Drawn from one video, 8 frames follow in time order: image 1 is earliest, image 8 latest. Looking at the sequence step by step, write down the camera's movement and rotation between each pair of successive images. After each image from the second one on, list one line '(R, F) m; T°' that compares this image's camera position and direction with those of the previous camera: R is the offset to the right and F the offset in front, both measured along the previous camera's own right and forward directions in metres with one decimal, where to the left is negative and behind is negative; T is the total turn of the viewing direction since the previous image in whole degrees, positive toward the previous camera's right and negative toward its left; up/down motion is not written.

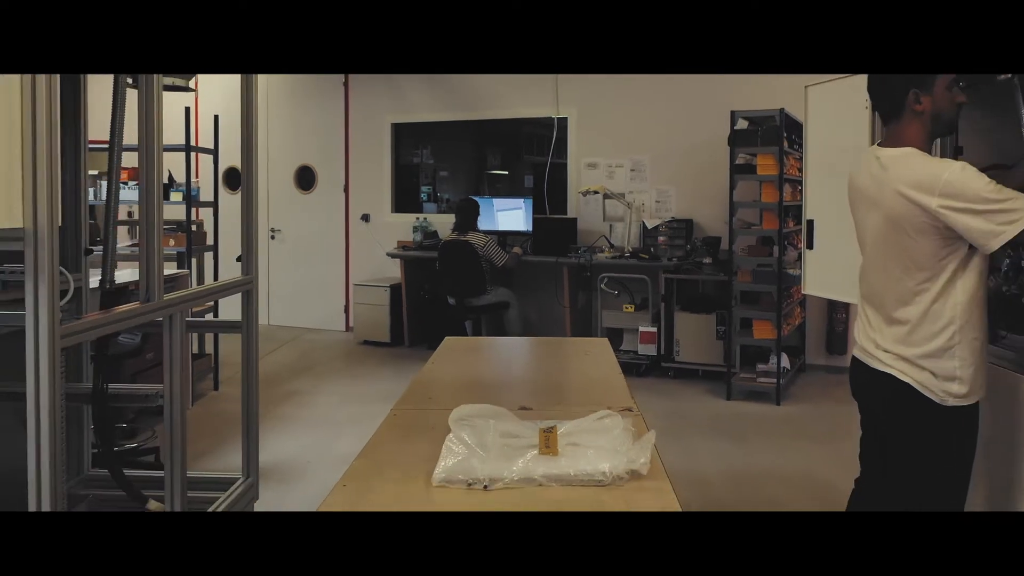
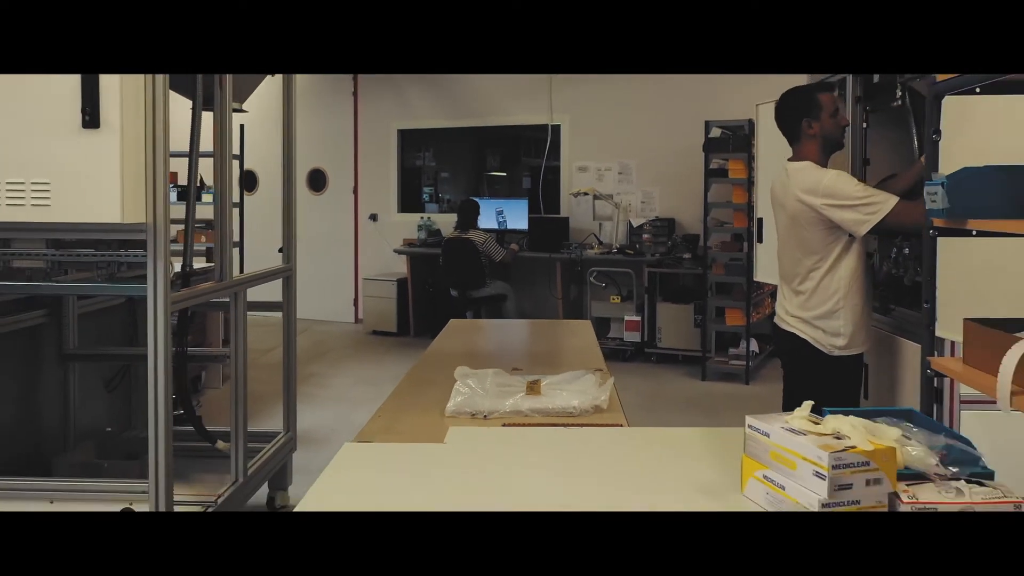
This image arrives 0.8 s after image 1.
(0.0, -0.6) m; 0°
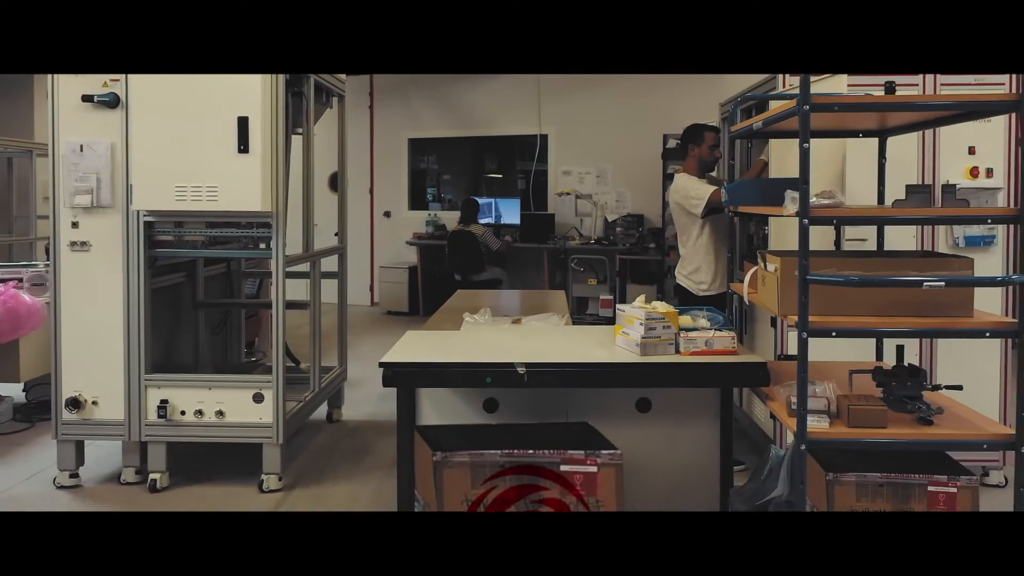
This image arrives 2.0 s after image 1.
(0.0, -1.2) m; 0°
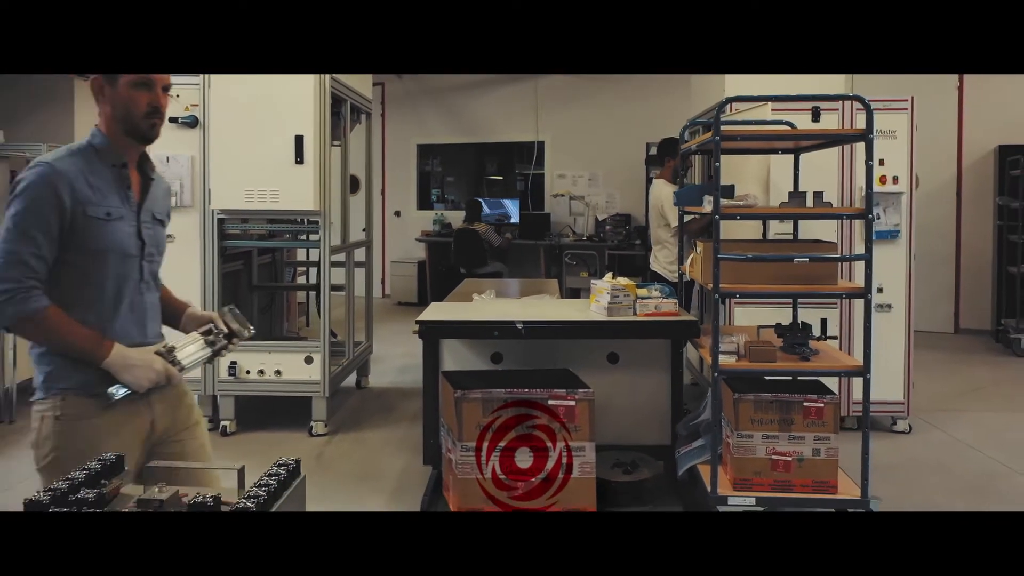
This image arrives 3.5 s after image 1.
(0.0, -0.8) m; 0°
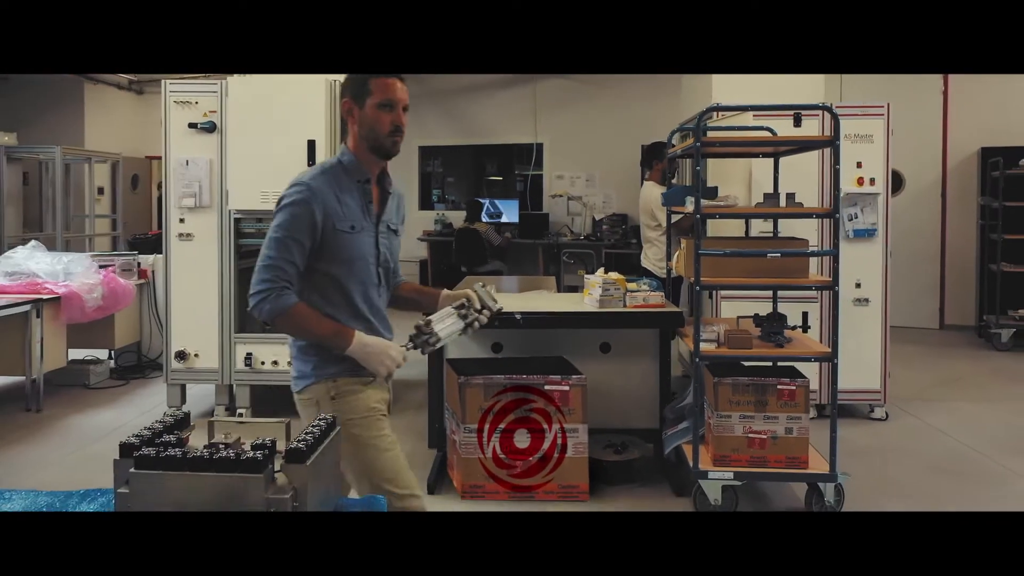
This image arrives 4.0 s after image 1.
(0.0, -0.3) m; 0°
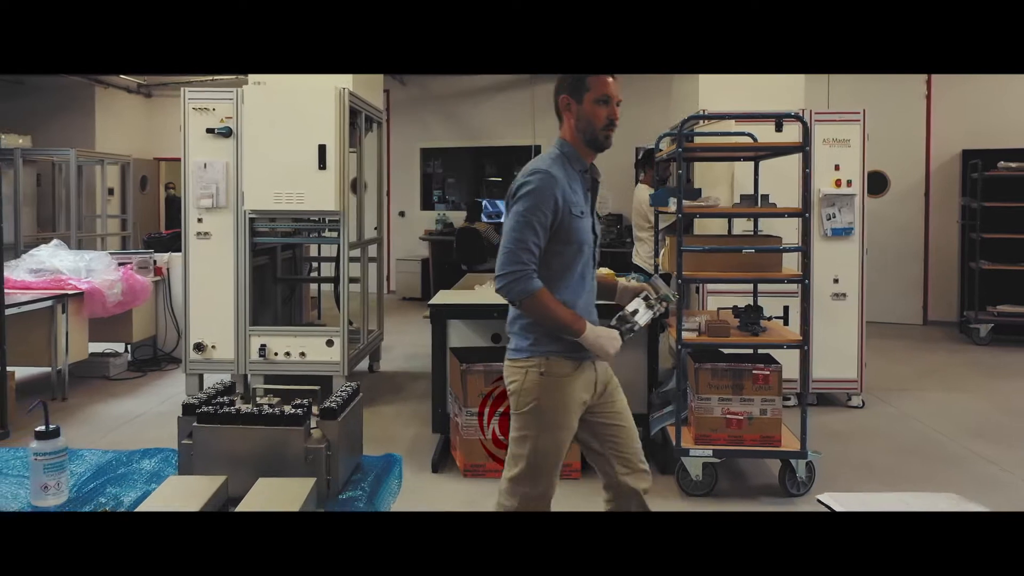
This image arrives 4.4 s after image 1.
(0.0, -0.3) m; 0°
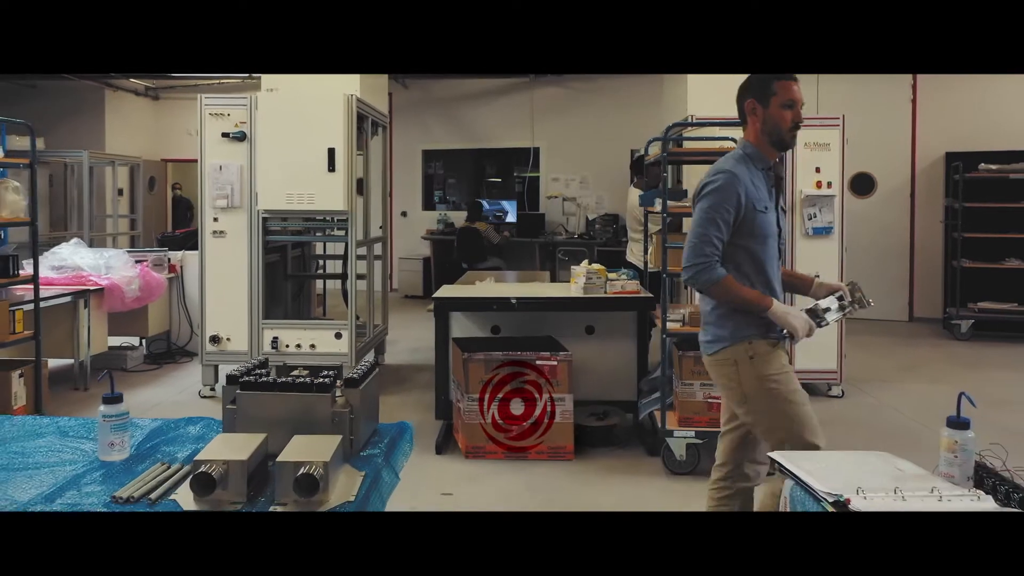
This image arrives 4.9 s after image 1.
(0.0, -0.3) m; 0°
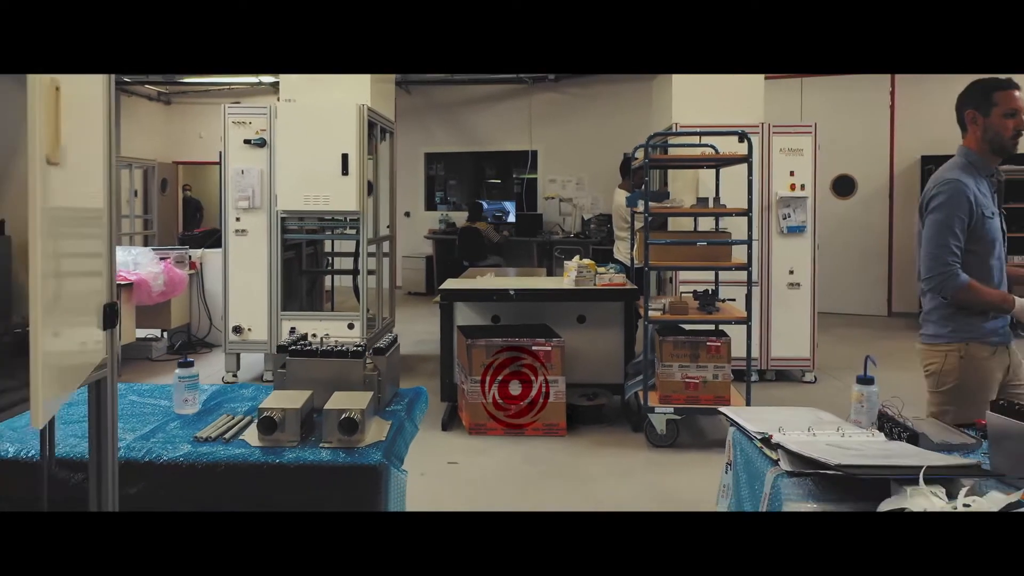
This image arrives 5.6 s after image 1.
(0.0, -0.4) m; 0°
